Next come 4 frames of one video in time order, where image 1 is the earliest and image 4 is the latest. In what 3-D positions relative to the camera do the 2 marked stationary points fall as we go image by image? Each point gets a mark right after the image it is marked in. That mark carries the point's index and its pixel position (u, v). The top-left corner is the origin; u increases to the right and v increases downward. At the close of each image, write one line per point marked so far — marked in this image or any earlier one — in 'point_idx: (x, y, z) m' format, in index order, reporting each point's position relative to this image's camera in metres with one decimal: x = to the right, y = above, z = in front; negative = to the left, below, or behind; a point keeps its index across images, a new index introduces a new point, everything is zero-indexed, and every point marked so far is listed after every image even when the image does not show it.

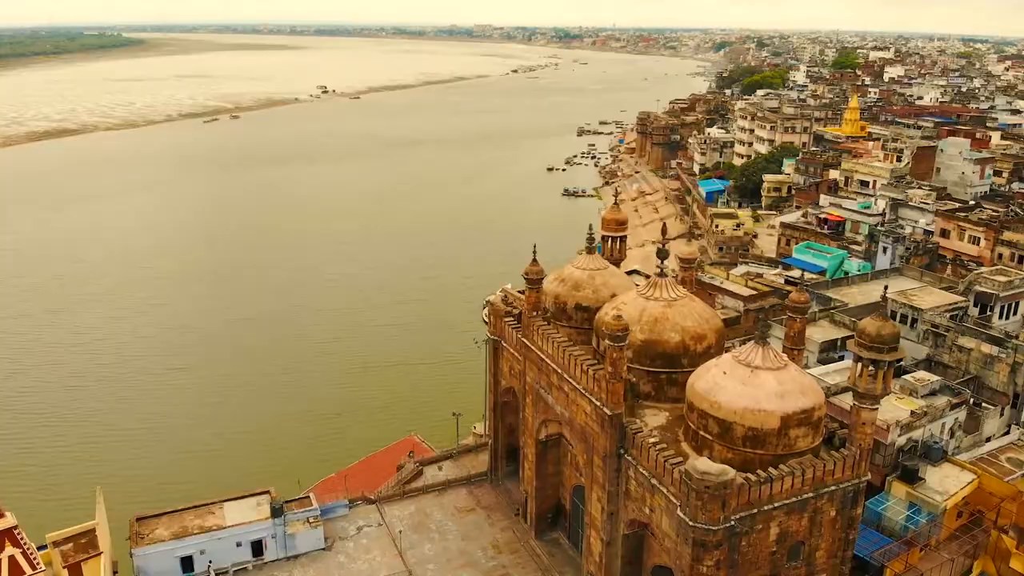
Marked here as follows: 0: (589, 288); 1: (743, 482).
0: (+1.2, 0.0, +13.7) m
1: (+2.7, -2.2, +9.7) m
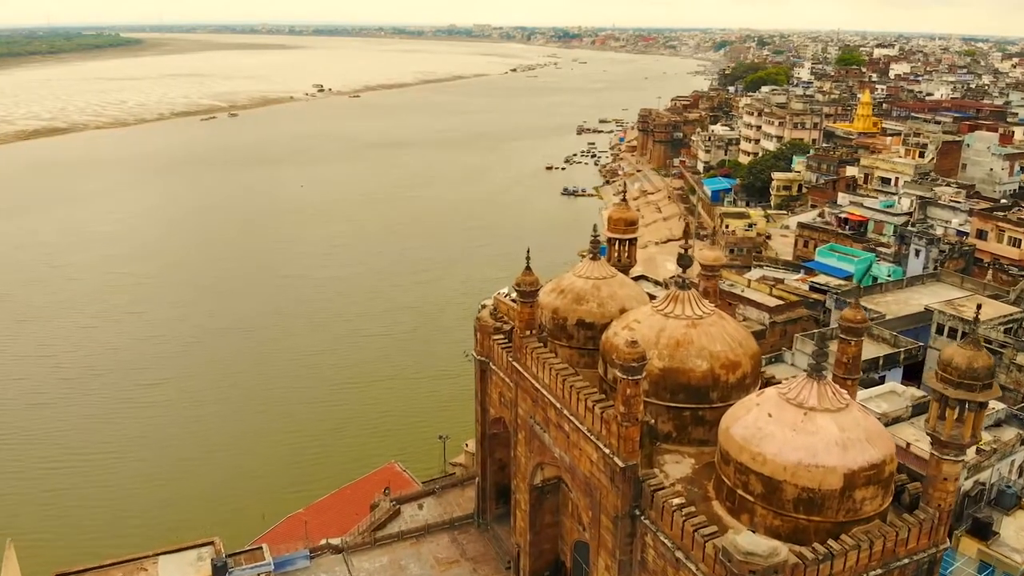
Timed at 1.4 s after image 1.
0: (+1.1, -0.2, +11.4) m
1: (+2.5, -2.4, +7.4) m
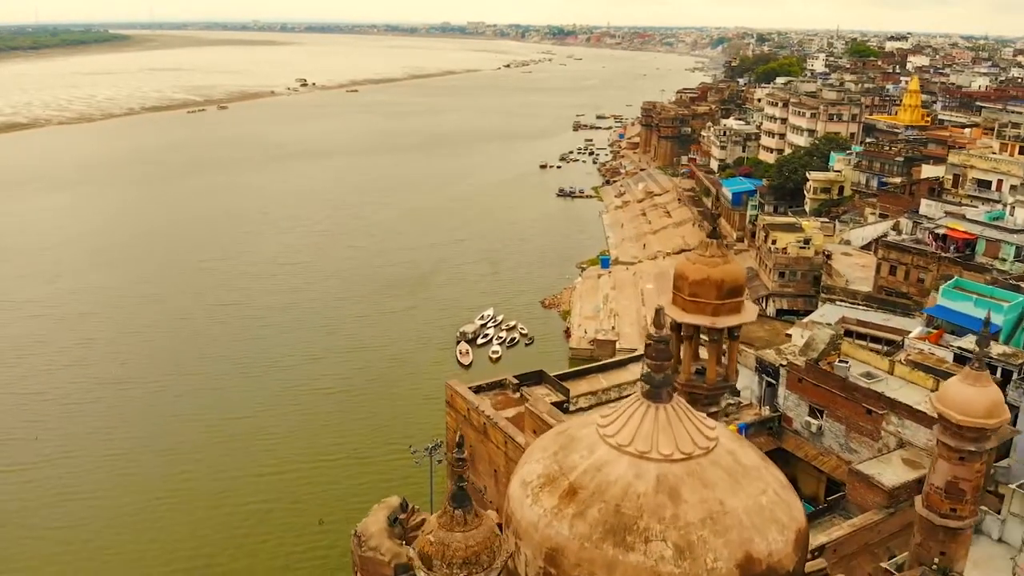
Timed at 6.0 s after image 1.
0: (+0.7, -1.2, +4.0) m
1: (+2.2, -3.5, +0.1) m
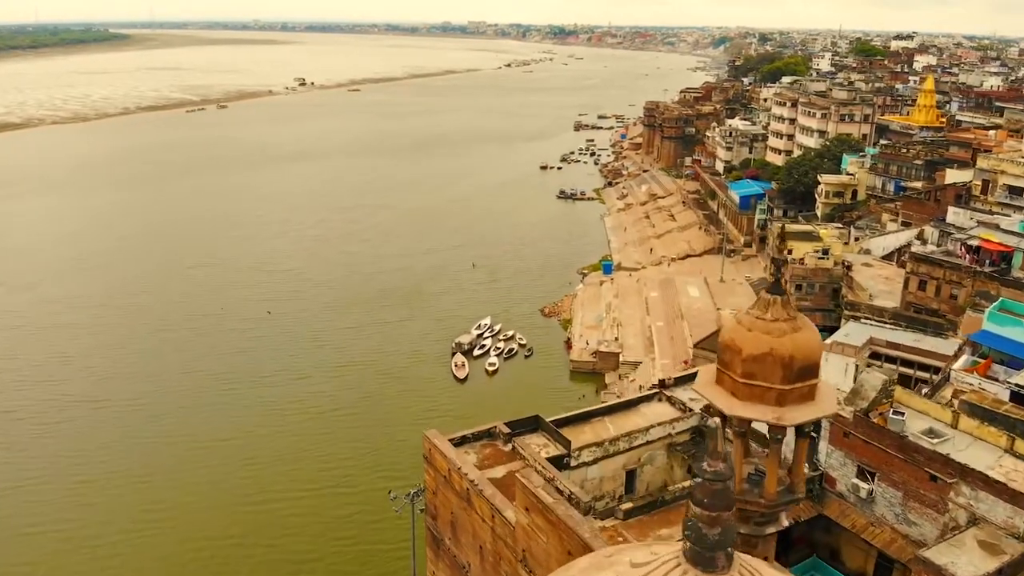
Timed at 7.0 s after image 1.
0: (+0.6, -1.6, +2.4) m
1: (+2.1, -3.8, -1.5) m
